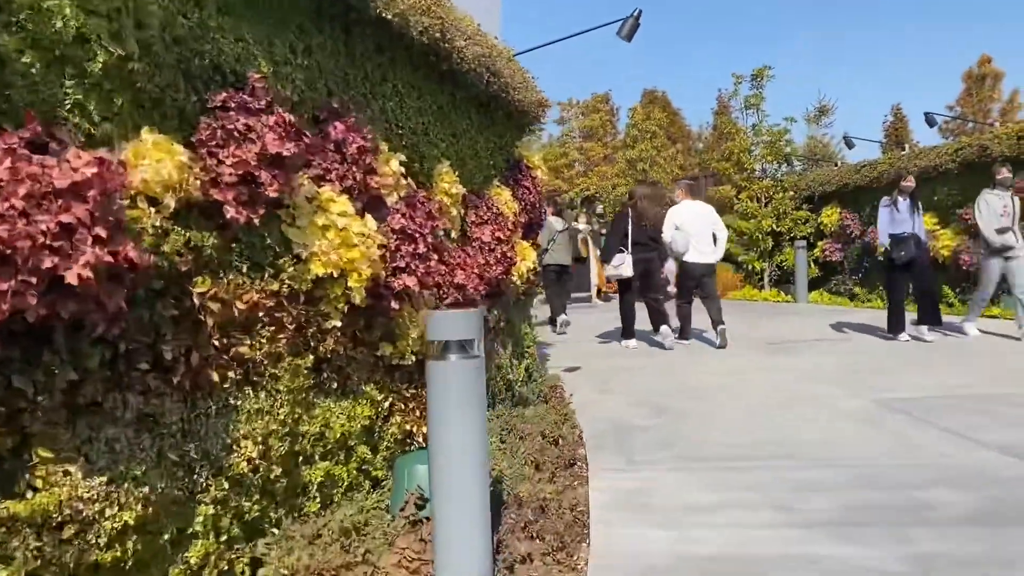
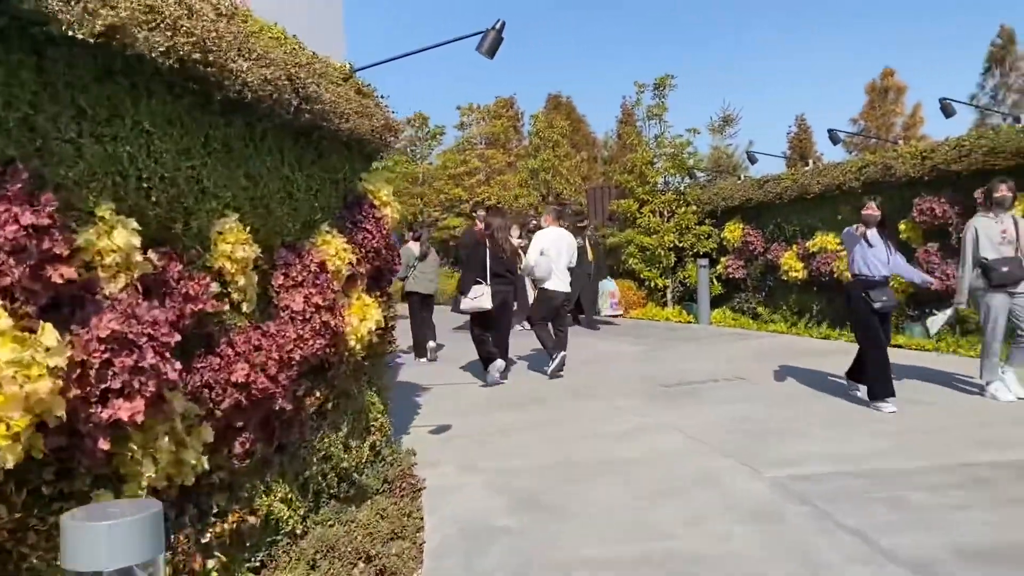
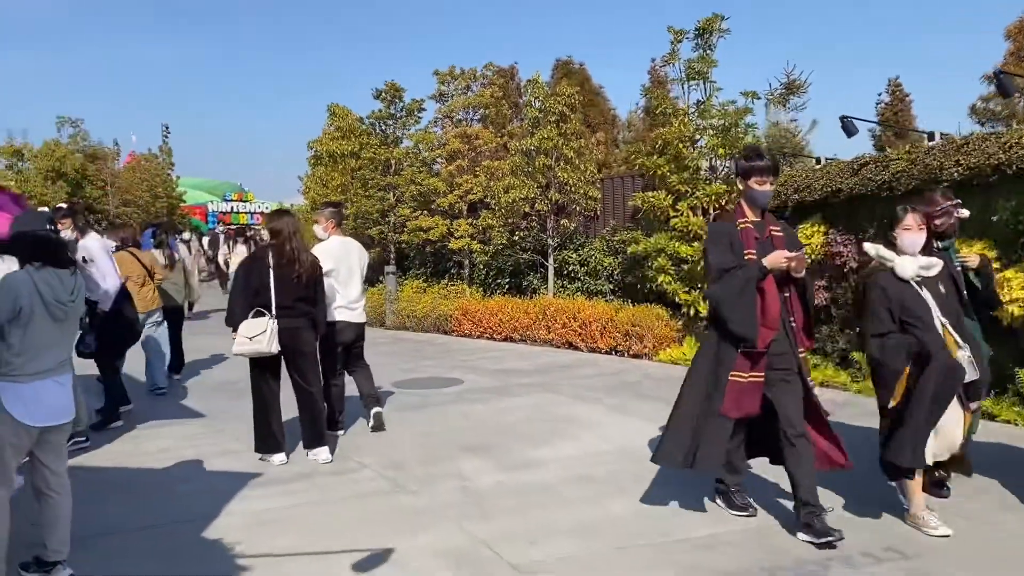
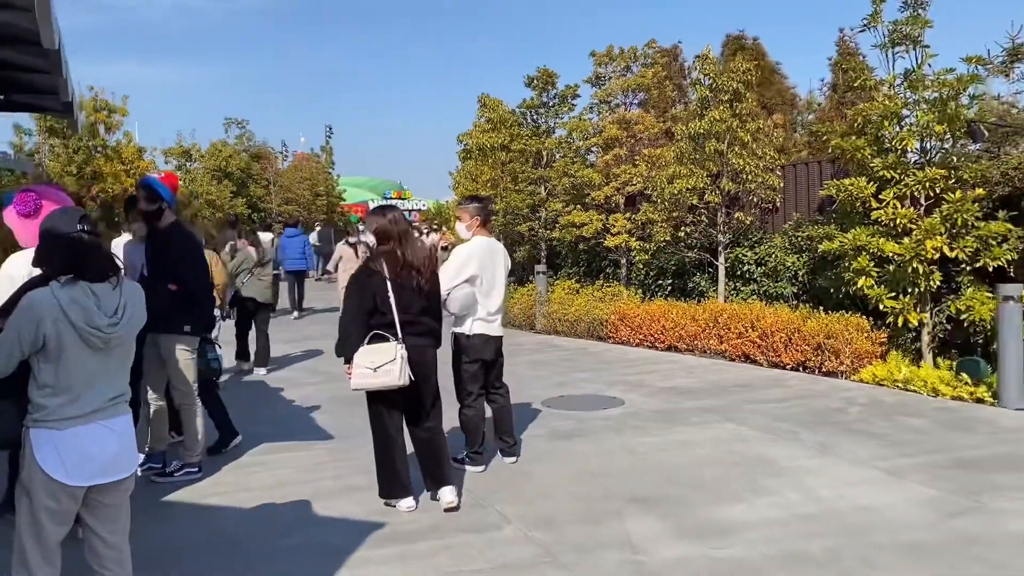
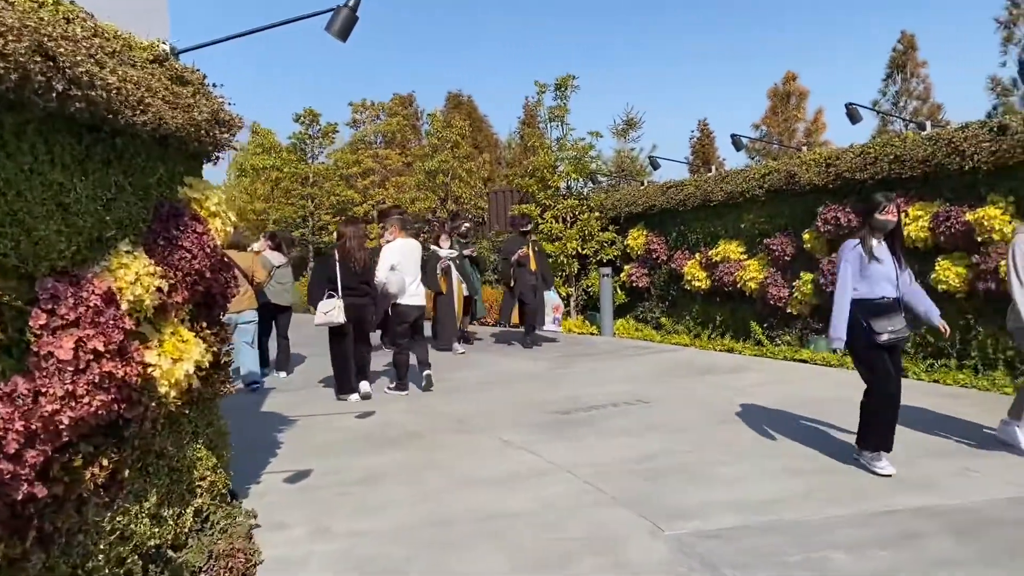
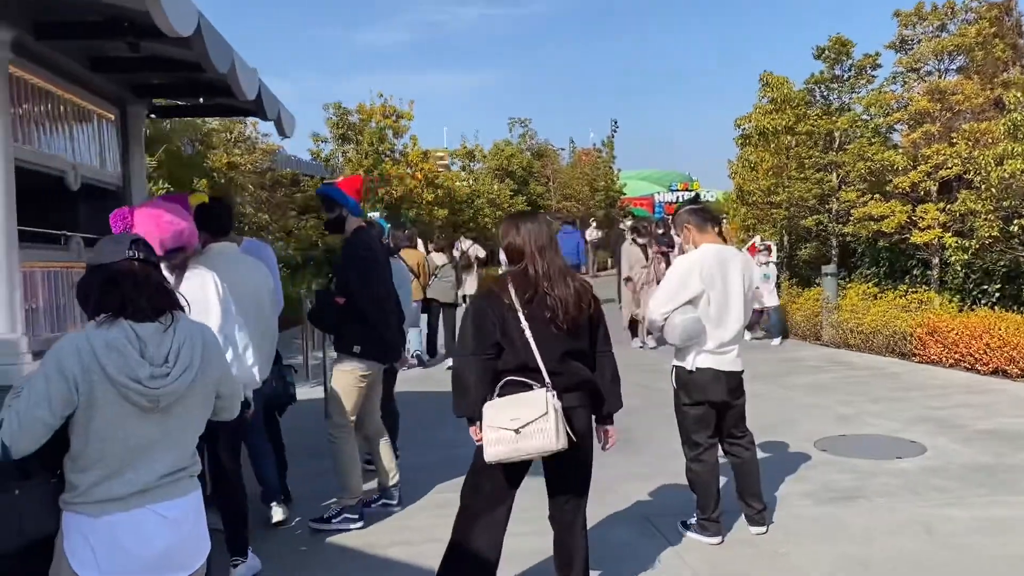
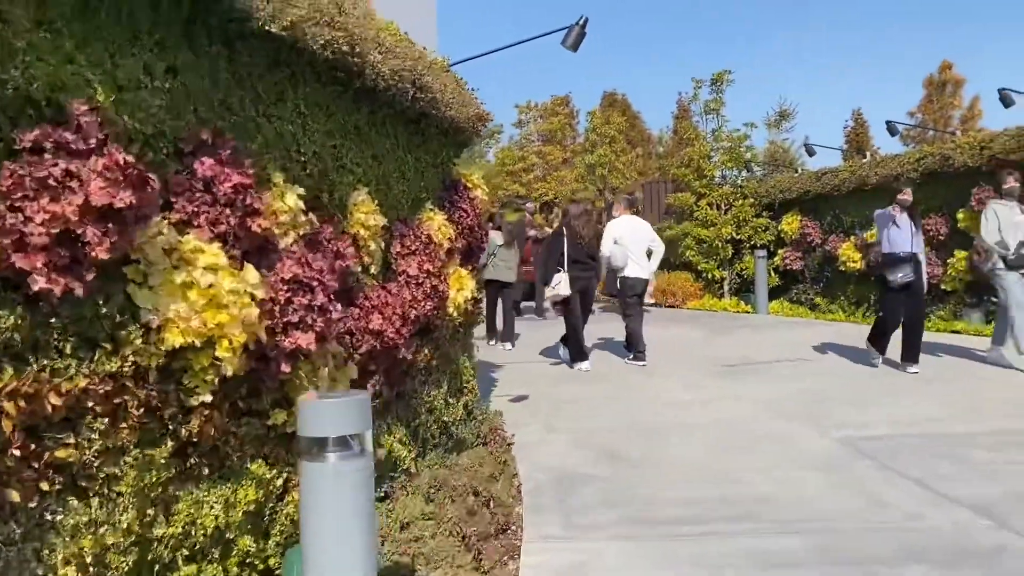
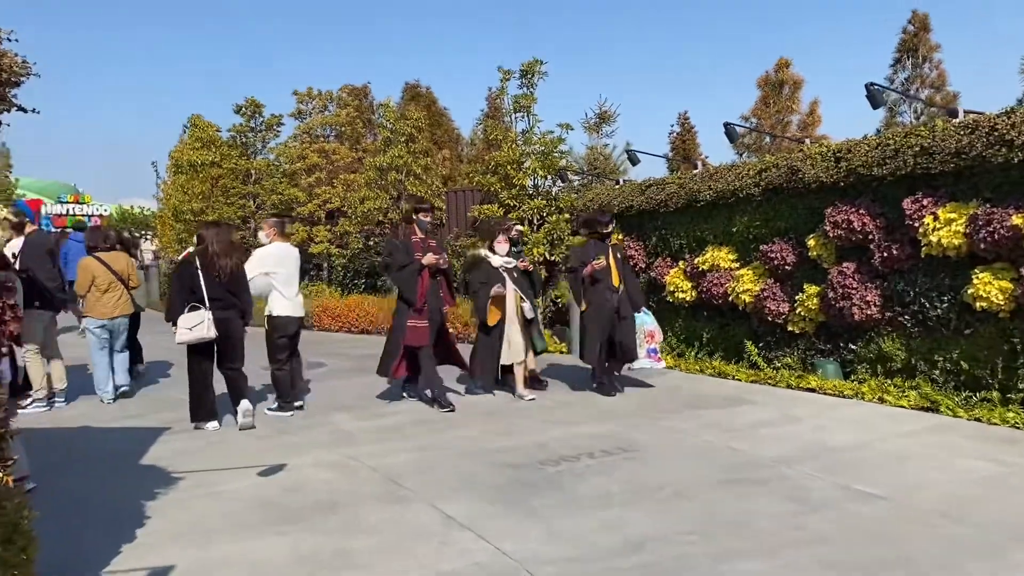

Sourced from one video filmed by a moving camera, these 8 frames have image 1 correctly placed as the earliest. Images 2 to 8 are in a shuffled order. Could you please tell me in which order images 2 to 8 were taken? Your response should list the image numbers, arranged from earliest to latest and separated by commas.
7, 2, 5, 8, 3, 4, 6
